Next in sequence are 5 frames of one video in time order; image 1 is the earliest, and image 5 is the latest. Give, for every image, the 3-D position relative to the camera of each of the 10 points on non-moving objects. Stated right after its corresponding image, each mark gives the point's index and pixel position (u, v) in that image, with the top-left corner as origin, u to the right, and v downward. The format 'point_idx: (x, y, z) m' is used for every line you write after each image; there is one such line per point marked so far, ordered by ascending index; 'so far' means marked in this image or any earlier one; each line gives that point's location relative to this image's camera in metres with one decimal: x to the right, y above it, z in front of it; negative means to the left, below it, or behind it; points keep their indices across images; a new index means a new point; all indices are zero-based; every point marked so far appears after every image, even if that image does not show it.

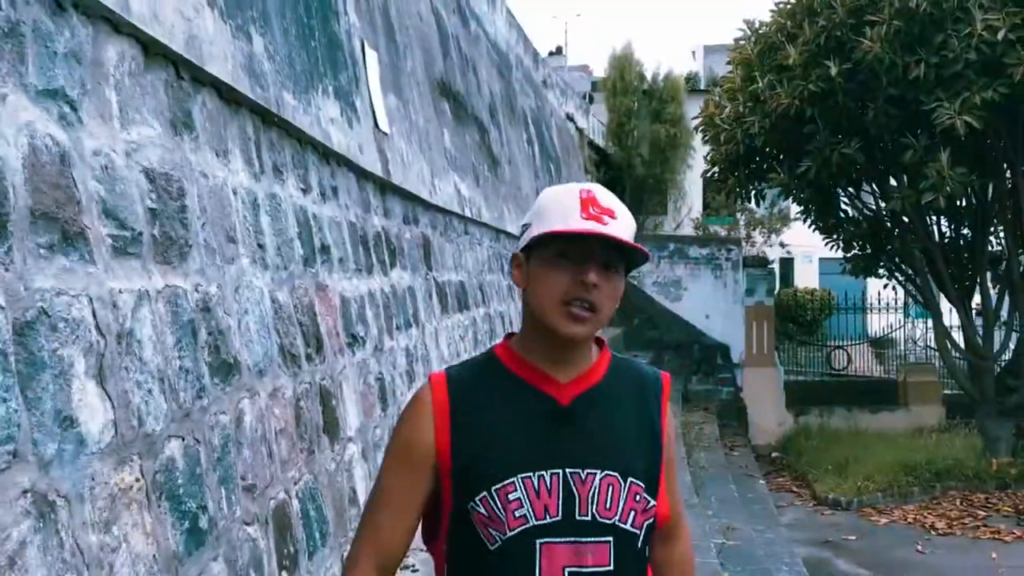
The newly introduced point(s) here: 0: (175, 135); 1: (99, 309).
0: (-0.7, +0.3, +2.1) m
1: (-0.7, 0.0, +1.6) m
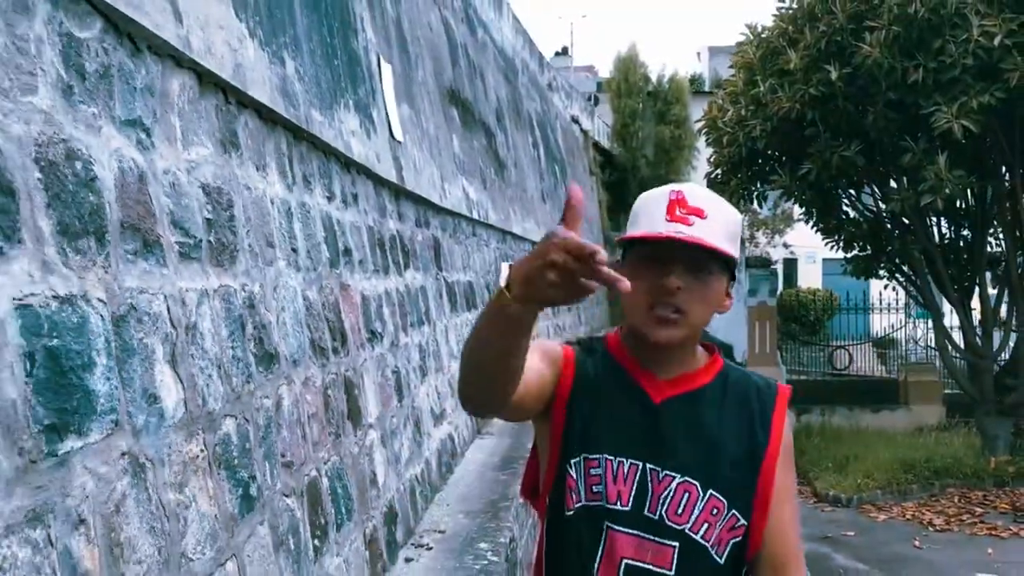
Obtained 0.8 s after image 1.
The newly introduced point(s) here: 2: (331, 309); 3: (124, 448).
0: (-0.7, +0.3, +2.3) m
1: (-0.6, 0.0, +1.8) m
2: (-0.6, -0.1, +3.1) m
3: (-0.6, -0.3, +1.6) m
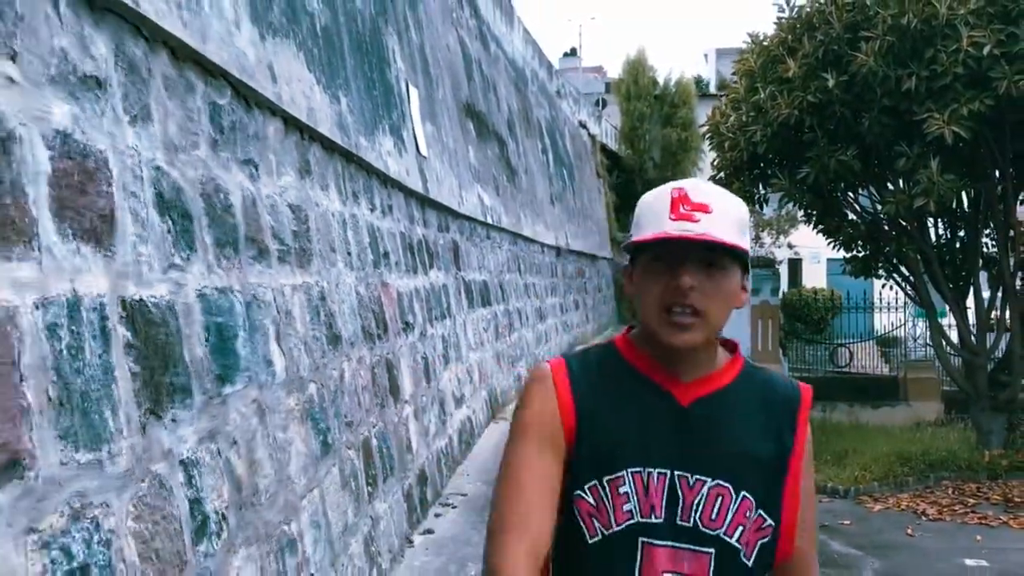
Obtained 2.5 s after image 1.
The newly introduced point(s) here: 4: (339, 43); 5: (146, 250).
0: (-0.6, +0.3, +3.0) m
1: (-0.6, 0.0, +2.5) m
2: (-0.5, -0.1, +3.8) m
3: (-0.6, -0.2, +2.2) m
4: (-0.7, +0.9, +3.7) m
5: (-0.7, +0.1, +1.7) m
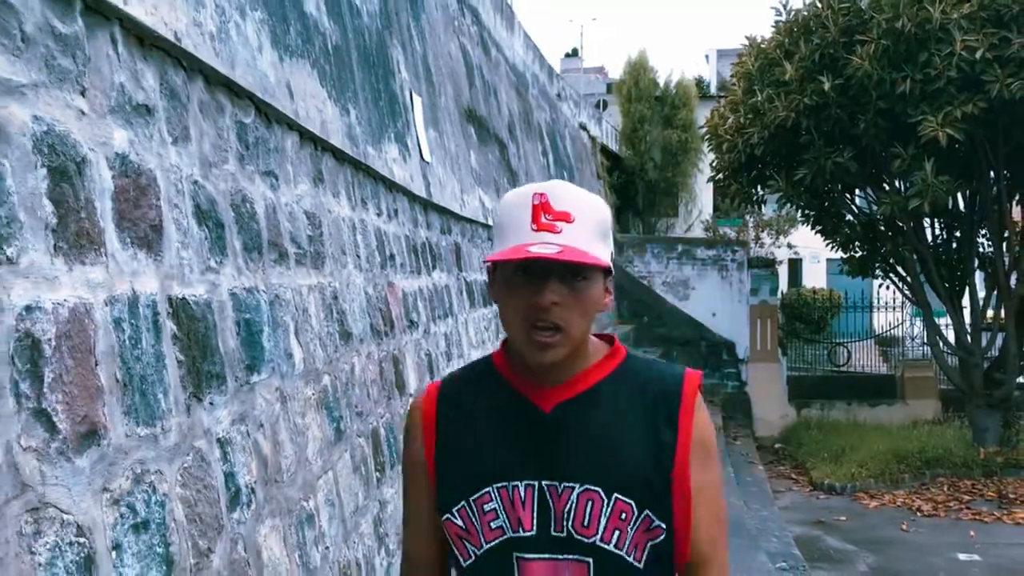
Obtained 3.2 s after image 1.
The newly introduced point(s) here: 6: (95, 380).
0: (-0.6, +0.3, +3.2) m
1: (-0.6, 0.0, +2.7) m
2: (-0.5, -0.1, +4.0) m
3: (-0.6, -0.2, +2.4) m
4: (-0.7, +0.9, +4.0) m
5: (-0.7, +0.1, +2.0) m
6: (-0.6, -0.1, +1.5) m
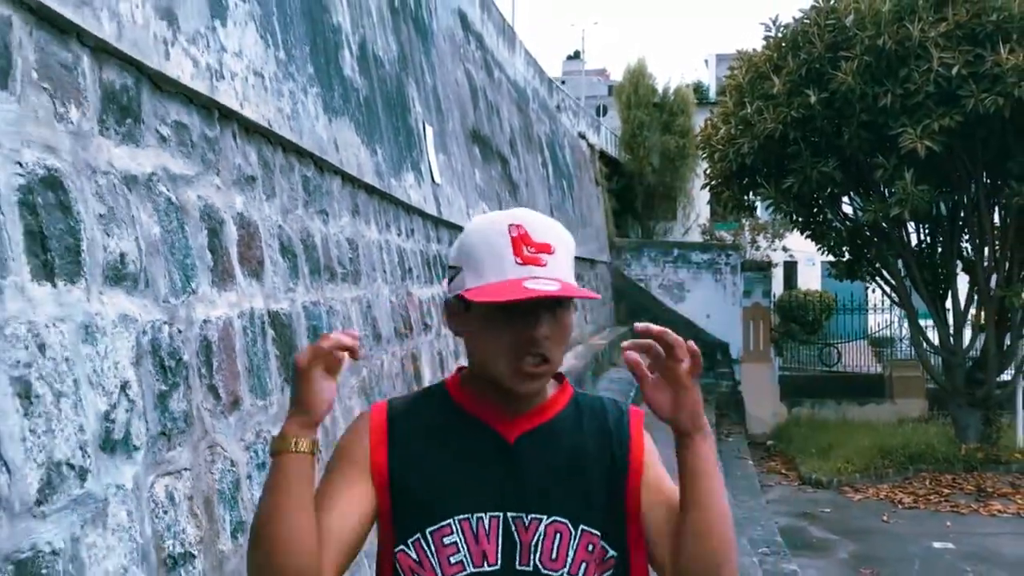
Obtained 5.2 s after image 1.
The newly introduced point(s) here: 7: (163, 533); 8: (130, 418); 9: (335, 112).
0: (-0.7, +0.3, +4.0) m
1: (-0.6, -0.1, +3.5) m
2: (-0.5, -0.1, +4.8) m
3: (-0.6, -0.3, +3.2) m
4: (-0.7, +0.9, +4.8) m
5: (-0.7, 0.0, +2.8) m
6: (-0.6, -0.2, +2.3) m
7: (-0.6, -0.5, +1.8) m
8: (-0.7, -0.2, +1.7) m
9: (-0.7, +0.7, +3.8) m
